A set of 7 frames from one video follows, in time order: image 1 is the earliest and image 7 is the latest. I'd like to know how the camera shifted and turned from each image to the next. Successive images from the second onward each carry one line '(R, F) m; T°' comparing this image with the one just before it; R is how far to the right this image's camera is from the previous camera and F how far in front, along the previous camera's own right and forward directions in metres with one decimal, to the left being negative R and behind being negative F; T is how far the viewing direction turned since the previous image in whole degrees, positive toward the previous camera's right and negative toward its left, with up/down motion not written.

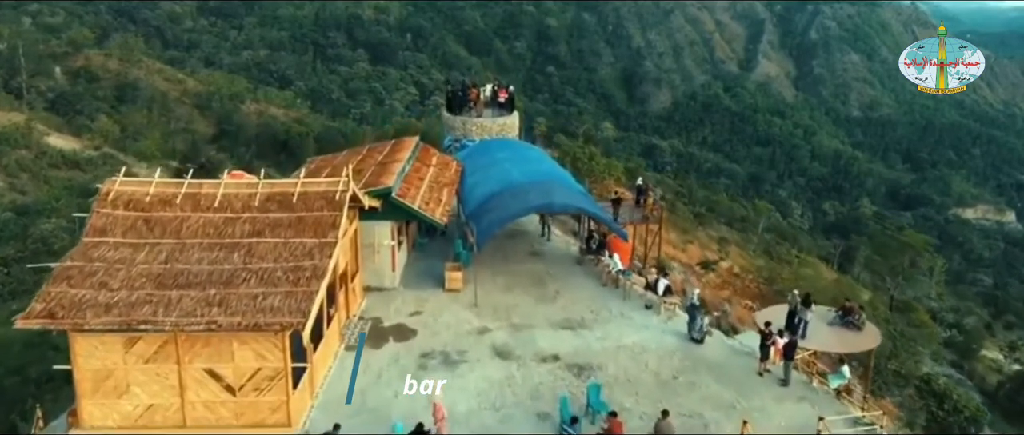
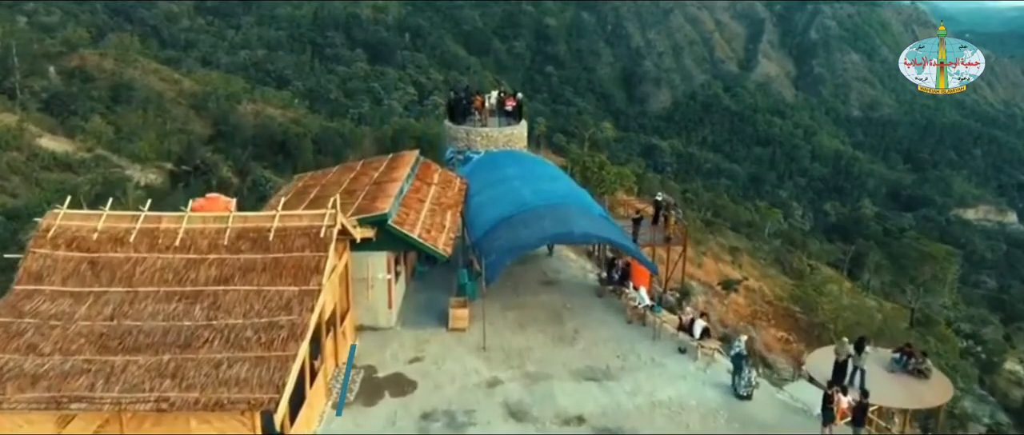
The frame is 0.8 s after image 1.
(-0.1, +0.5) m; 0°
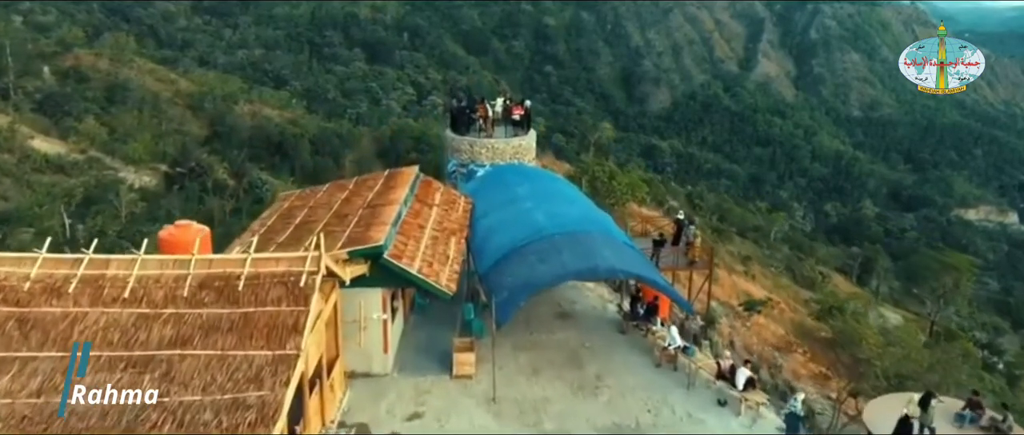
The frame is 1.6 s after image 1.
(-0.1, +0.5) m; 0°
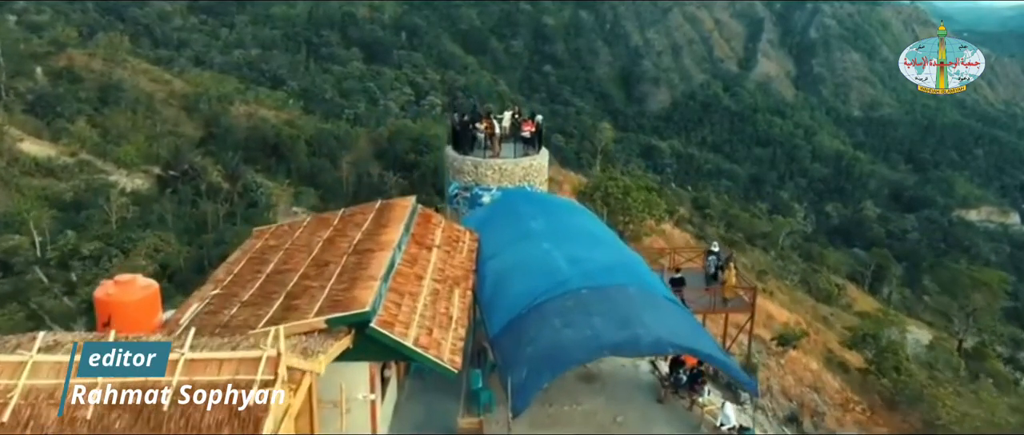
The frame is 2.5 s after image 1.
(-0.1, +0.6) m; 0°
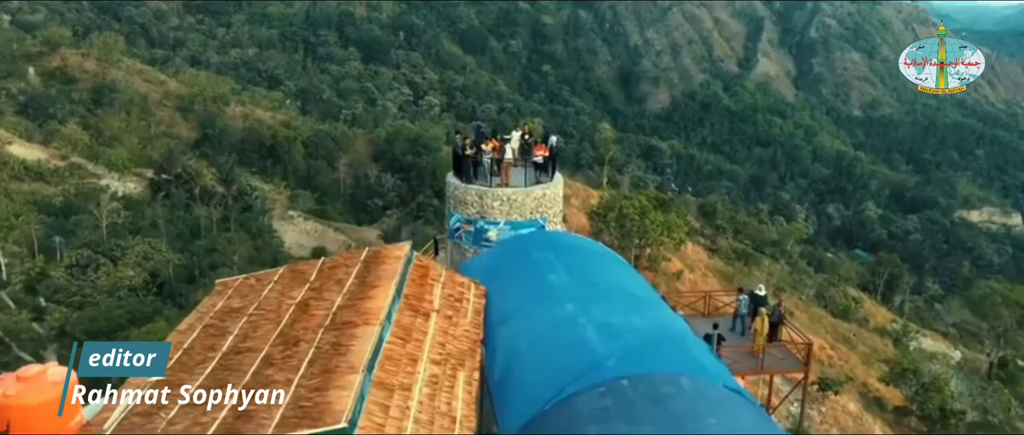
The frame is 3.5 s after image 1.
(-0.1, +0.6) m; 0°
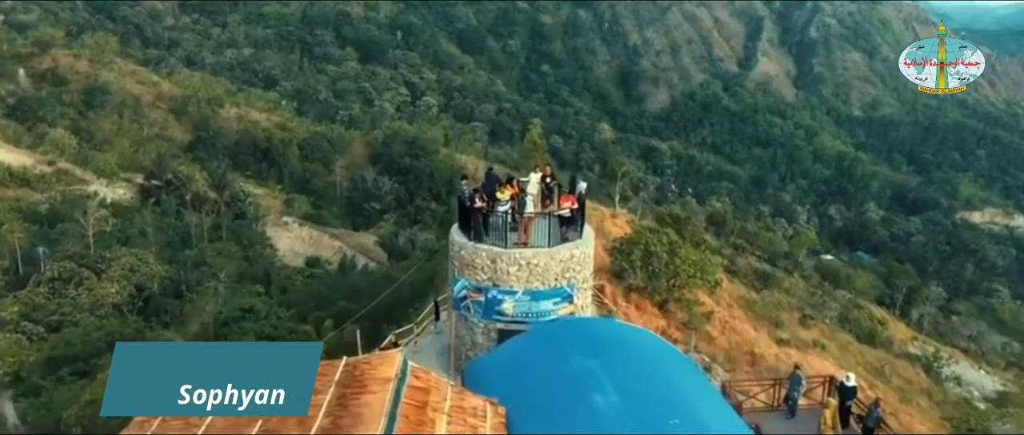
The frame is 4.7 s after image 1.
(-0.1, +0.8) m; 0°
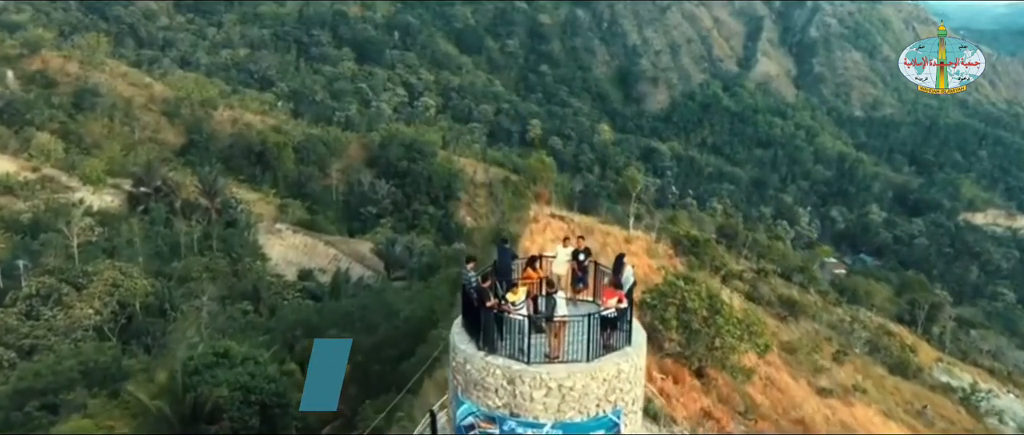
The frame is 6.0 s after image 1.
(-0.1, +0.9) m; 0°
